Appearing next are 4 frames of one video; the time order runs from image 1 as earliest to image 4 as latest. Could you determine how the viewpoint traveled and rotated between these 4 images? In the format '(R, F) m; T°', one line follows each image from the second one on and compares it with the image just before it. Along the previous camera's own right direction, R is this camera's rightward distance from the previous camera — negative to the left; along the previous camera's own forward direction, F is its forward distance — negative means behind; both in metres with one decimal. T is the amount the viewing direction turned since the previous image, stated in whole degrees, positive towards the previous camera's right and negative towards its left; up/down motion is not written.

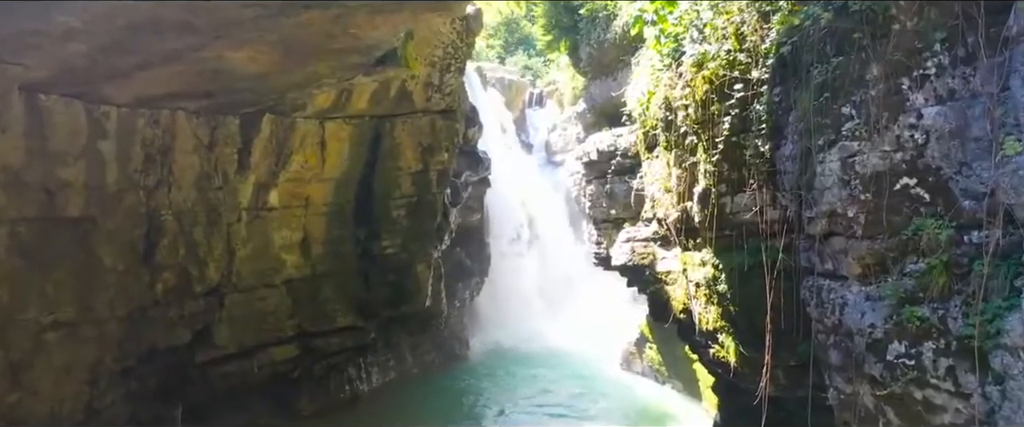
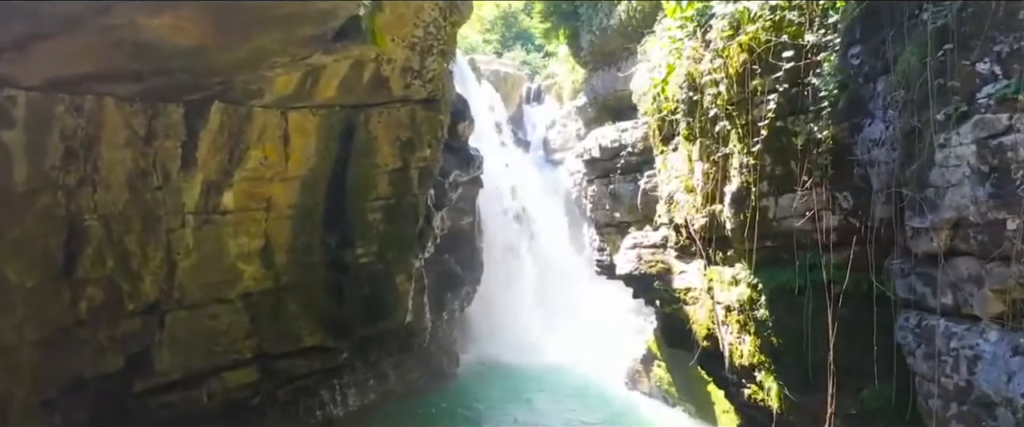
(+0.1, +1.1) m; 0°
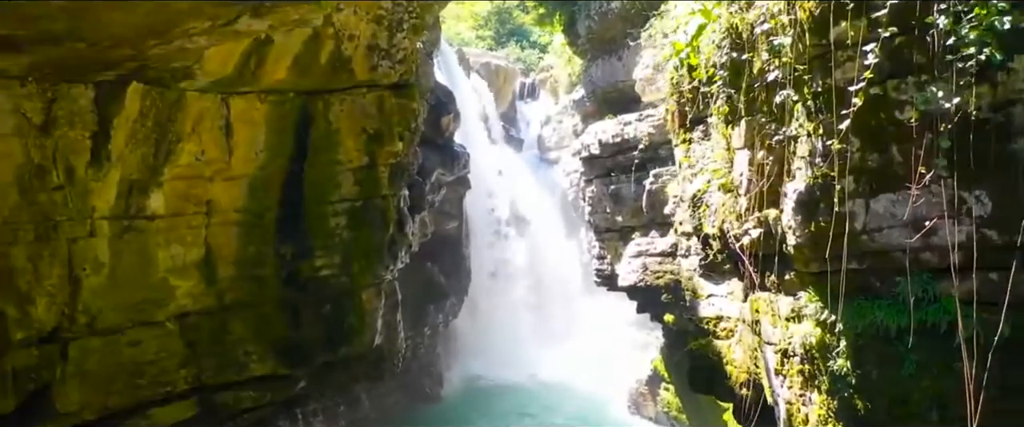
(+0.1, +1.1) m; 0°
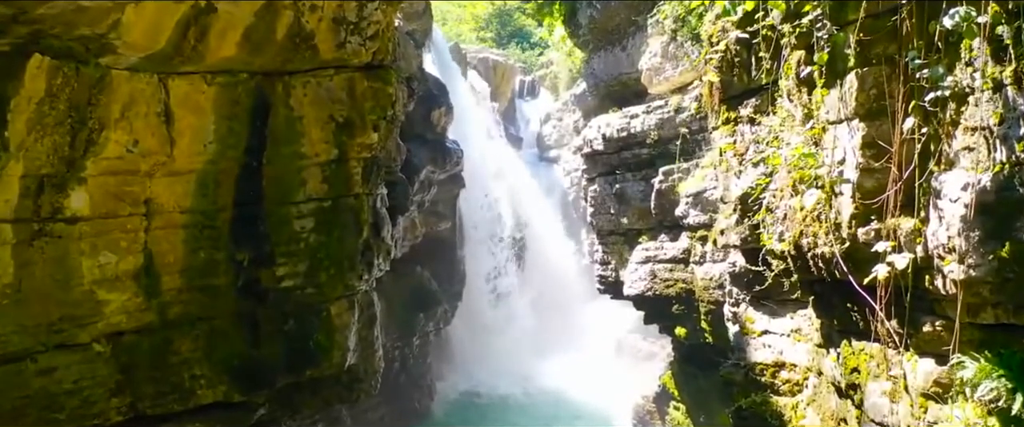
(+0.1, +0.9) m; 0°
